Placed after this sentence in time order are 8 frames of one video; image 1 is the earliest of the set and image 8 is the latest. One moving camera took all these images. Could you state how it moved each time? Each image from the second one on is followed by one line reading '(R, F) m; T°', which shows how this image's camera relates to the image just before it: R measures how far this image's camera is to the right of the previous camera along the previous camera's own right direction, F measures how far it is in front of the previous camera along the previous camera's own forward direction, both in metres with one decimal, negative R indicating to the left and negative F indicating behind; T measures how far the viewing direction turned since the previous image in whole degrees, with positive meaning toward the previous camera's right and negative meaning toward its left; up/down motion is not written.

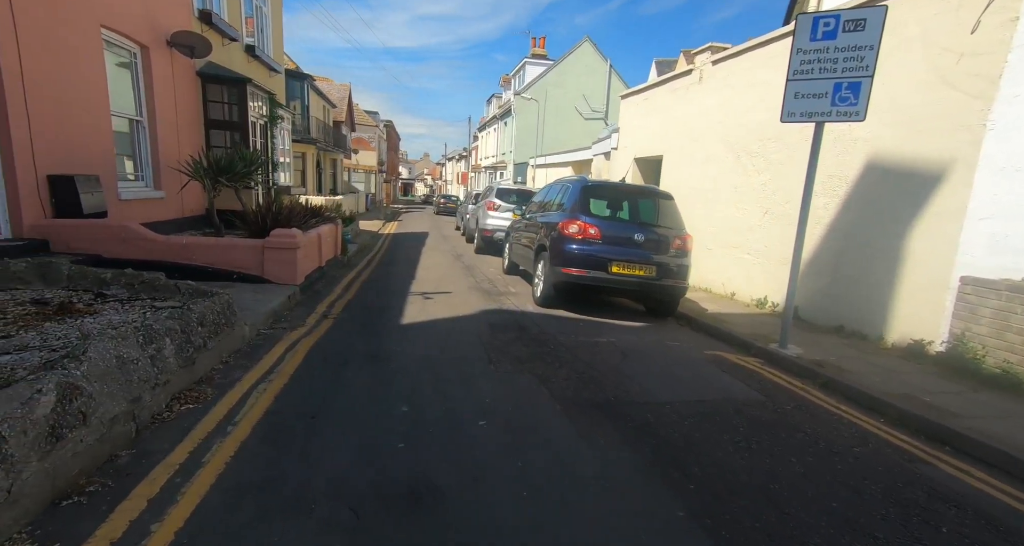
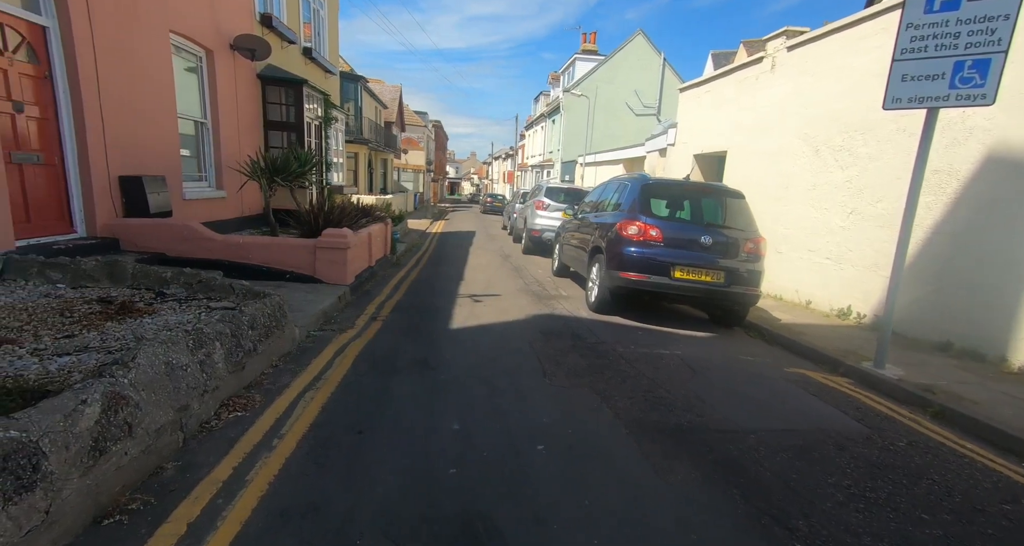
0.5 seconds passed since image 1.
(-0.1, +0.3) m; -5°
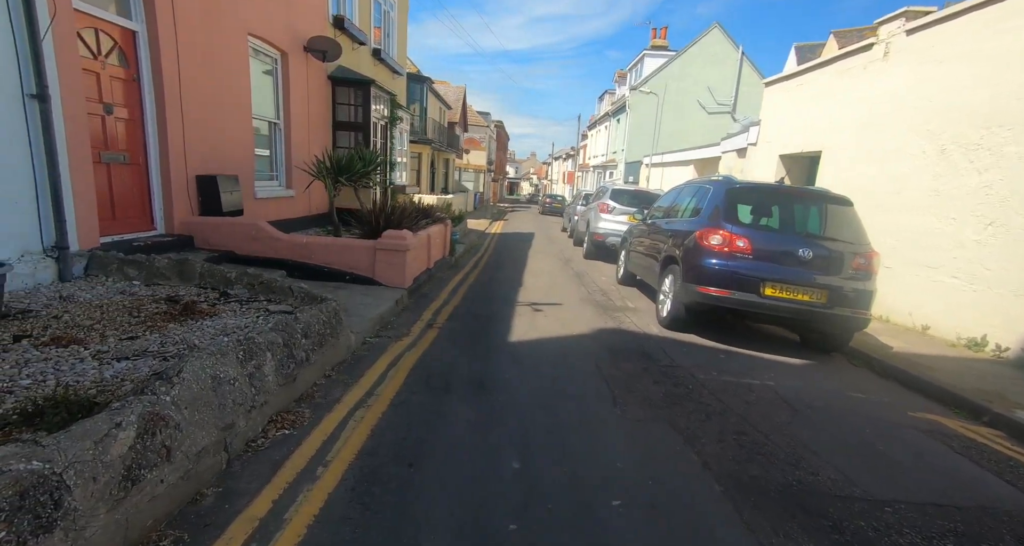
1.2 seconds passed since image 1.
(-0.1, +0.4) m; -7°
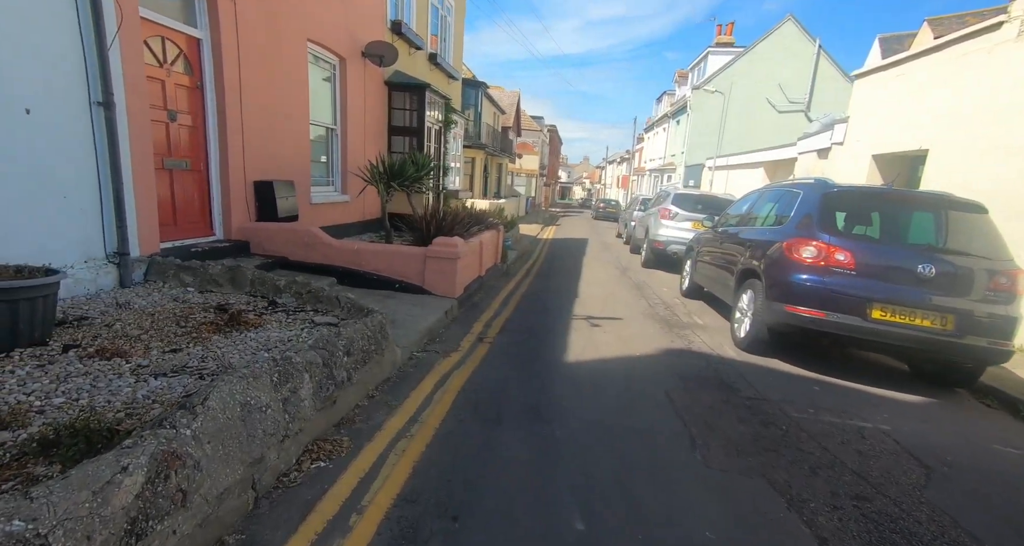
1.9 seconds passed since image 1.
(-0.1, +0.4) m; -6°
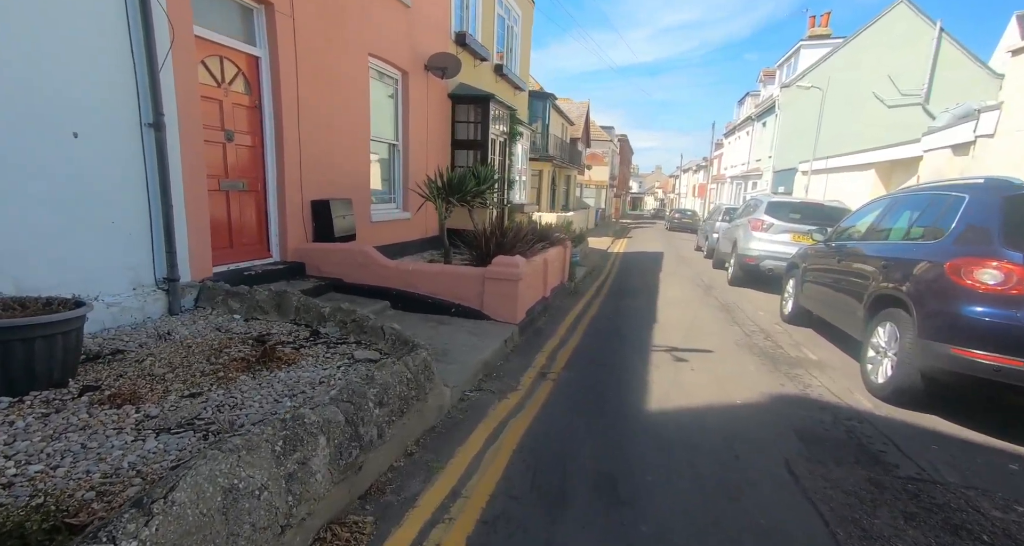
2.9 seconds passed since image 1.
(0.0, +0.7) m; -8°
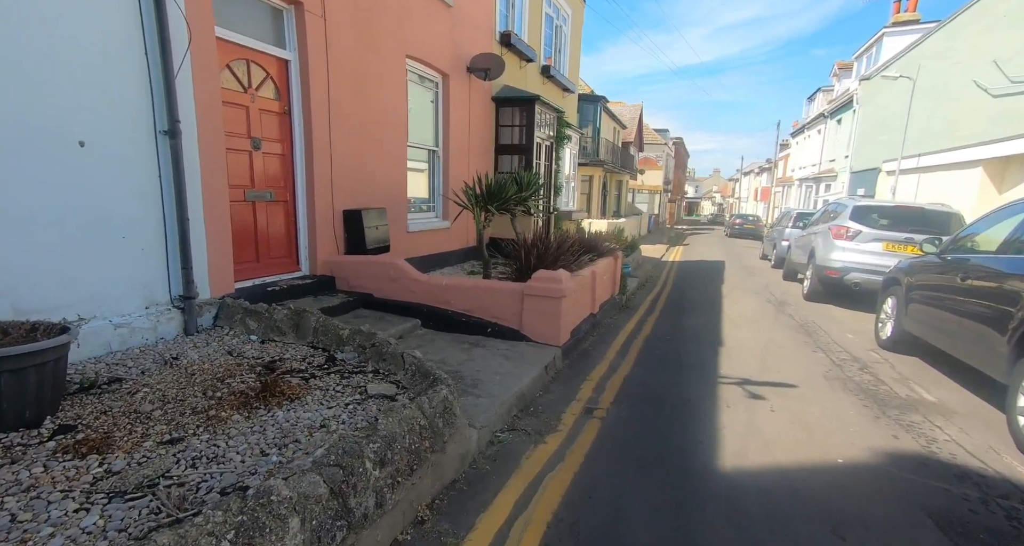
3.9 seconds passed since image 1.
(+0.1, +0.6) m; -6°
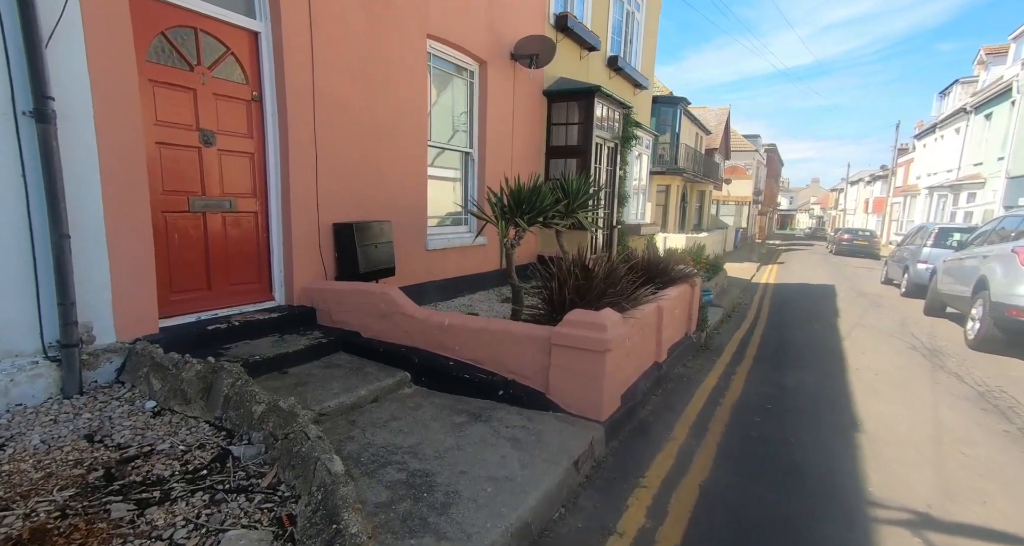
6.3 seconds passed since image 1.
(+0.4, +1.7) m; -9°
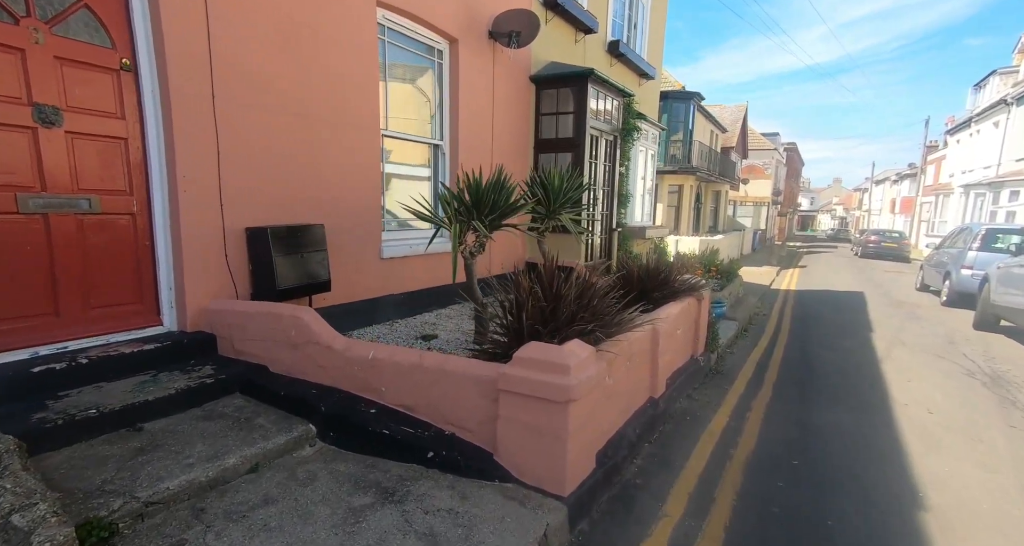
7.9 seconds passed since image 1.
(+0.5, +1.1) m; -2°
